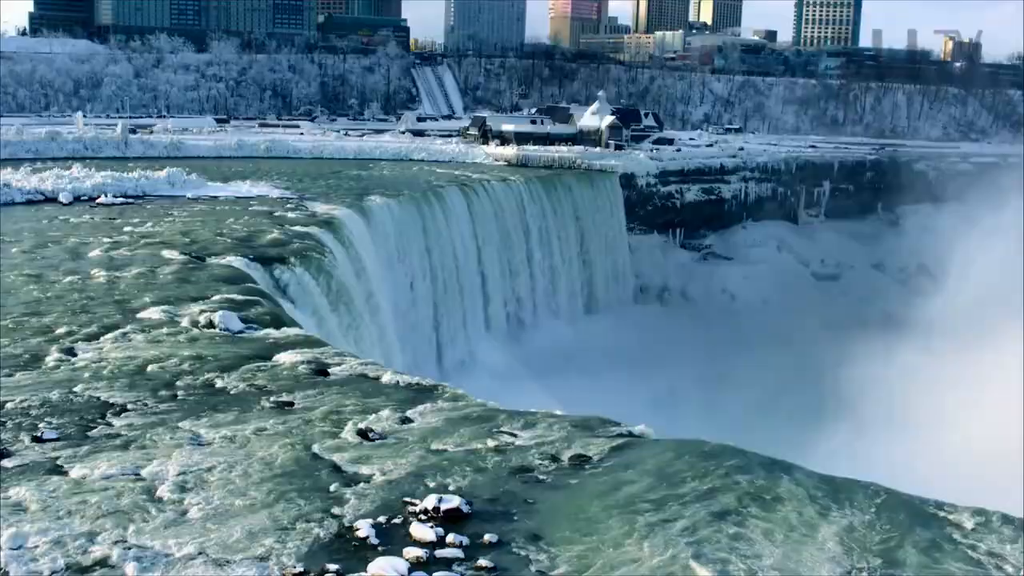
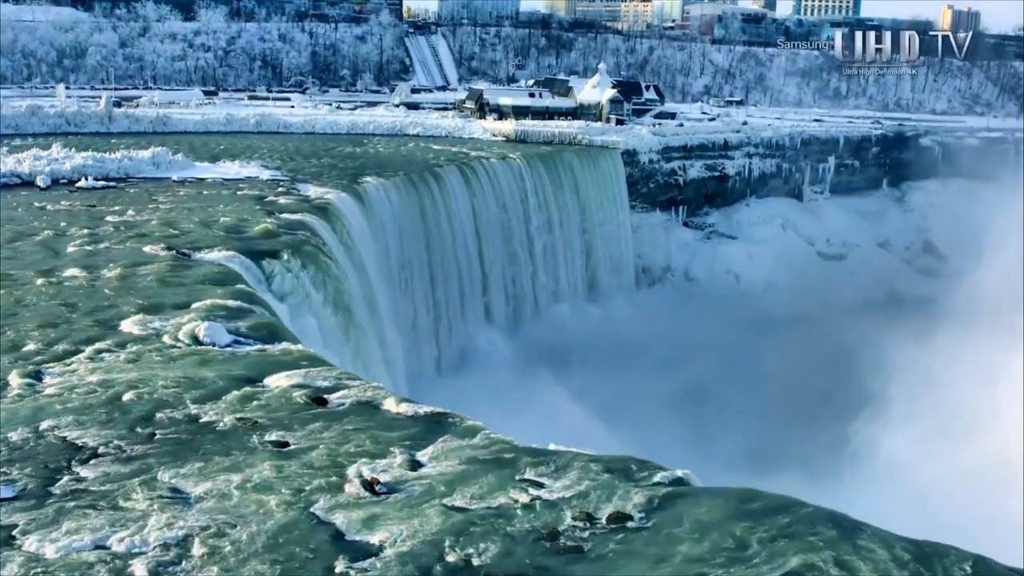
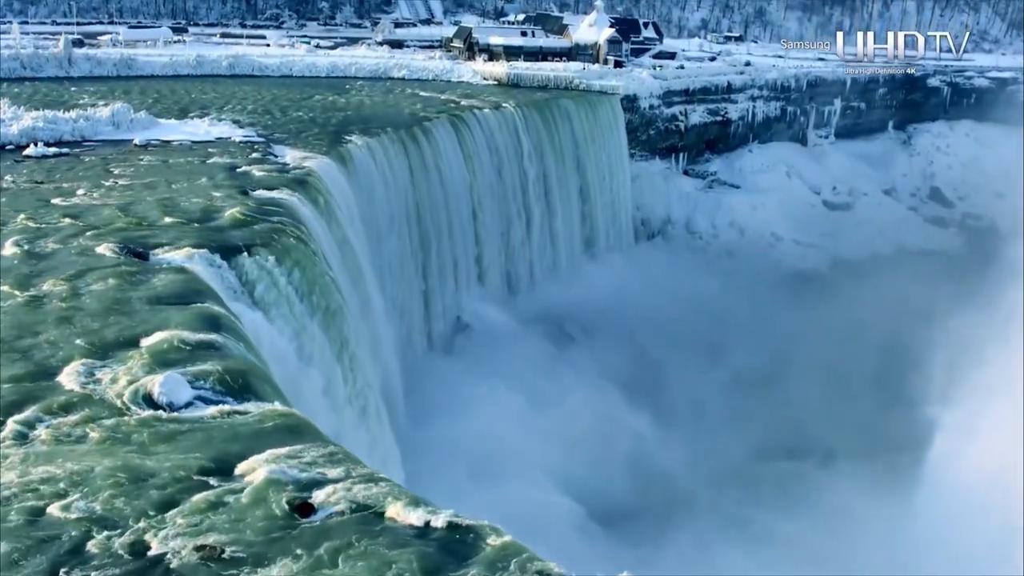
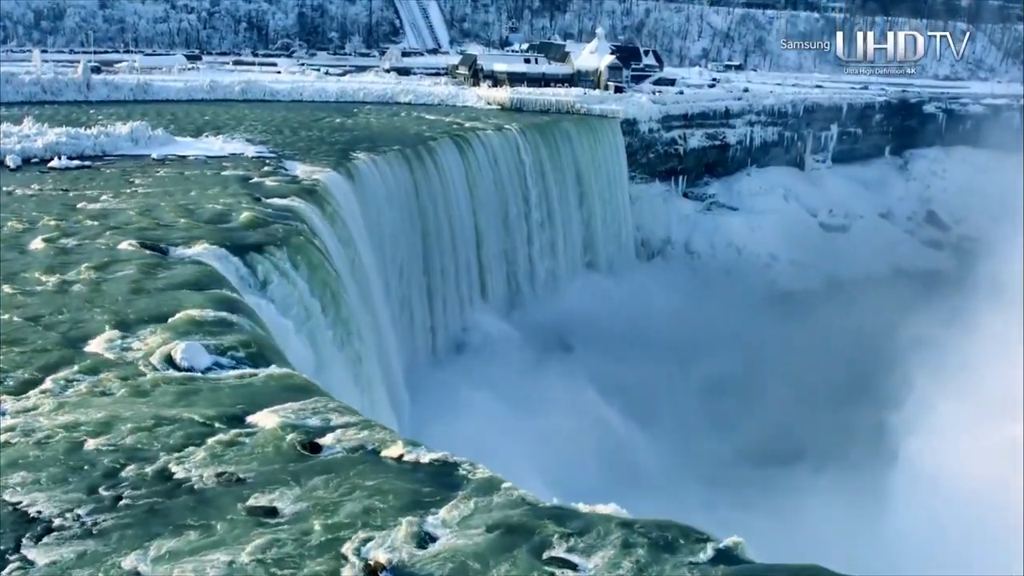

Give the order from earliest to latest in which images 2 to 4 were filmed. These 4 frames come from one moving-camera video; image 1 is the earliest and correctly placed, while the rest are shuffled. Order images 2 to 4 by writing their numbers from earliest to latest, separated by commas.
2, 4, 3
